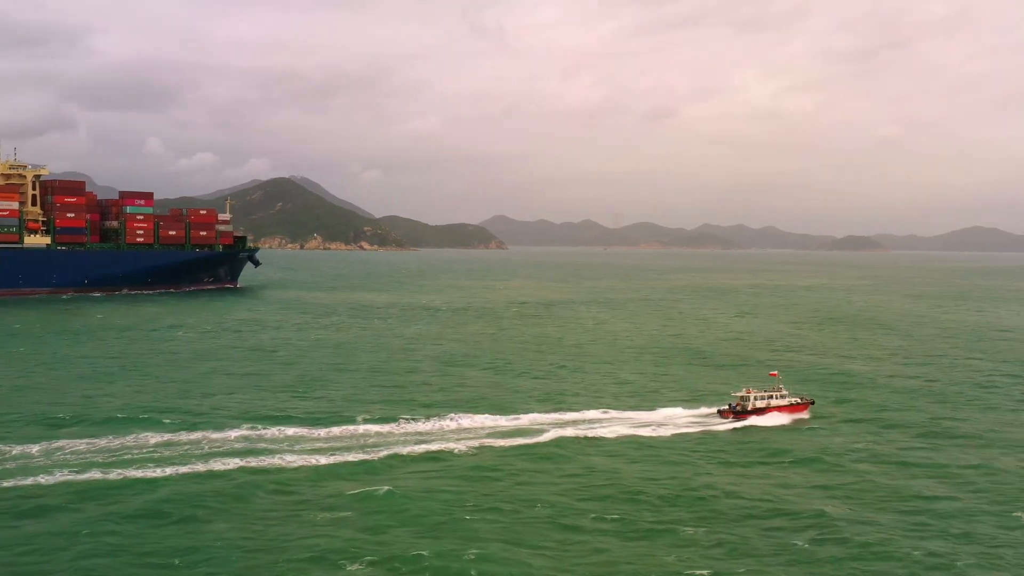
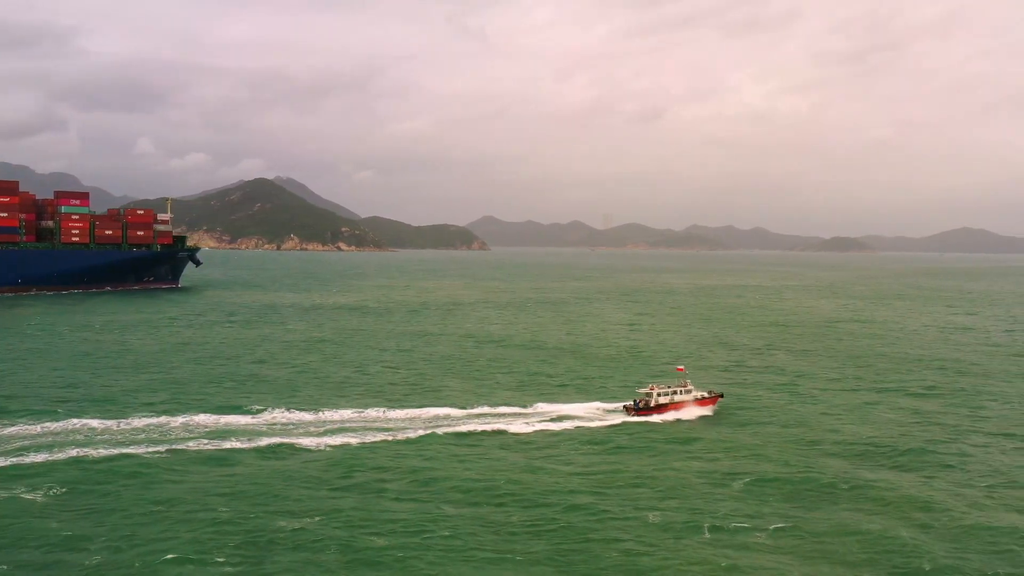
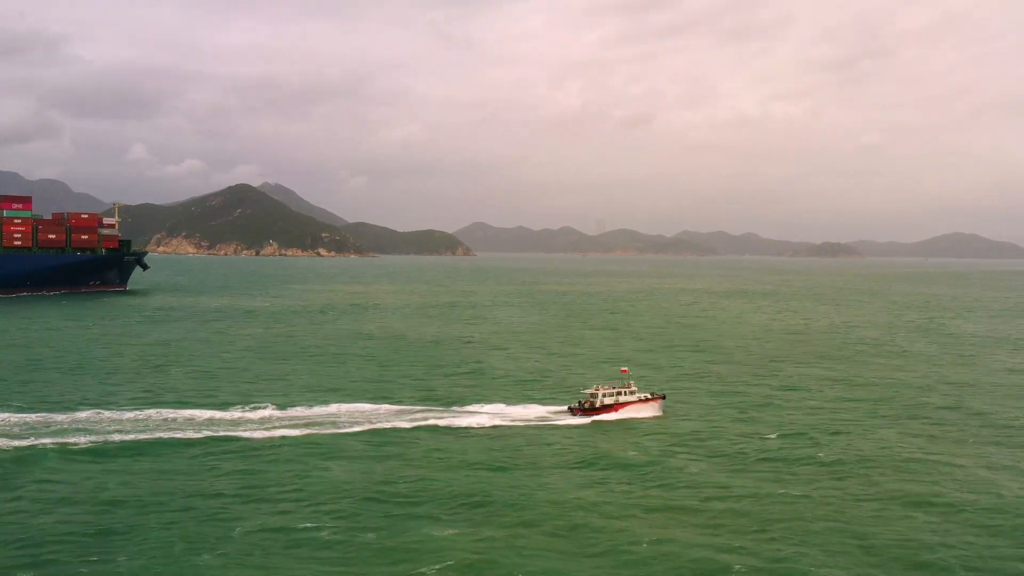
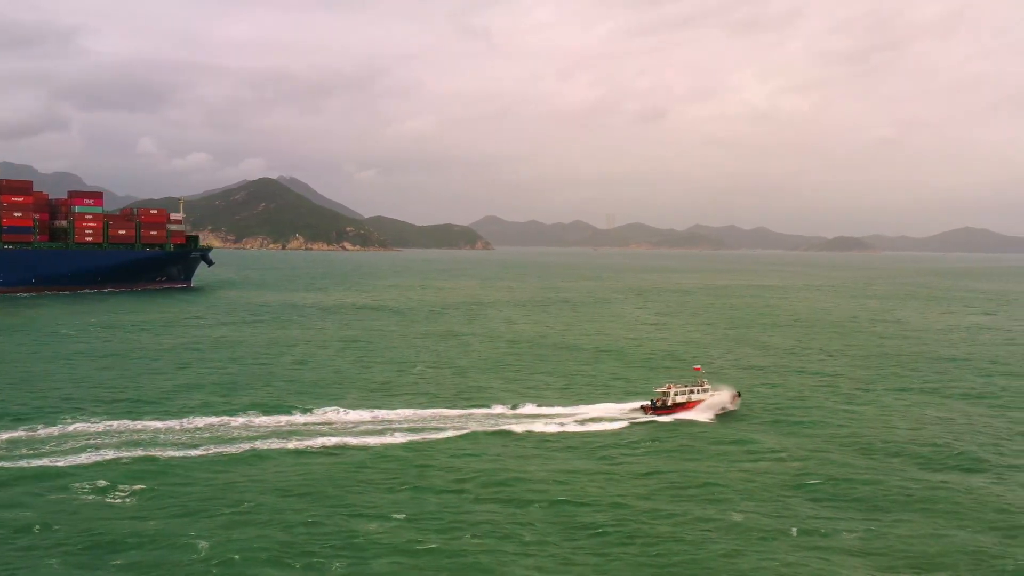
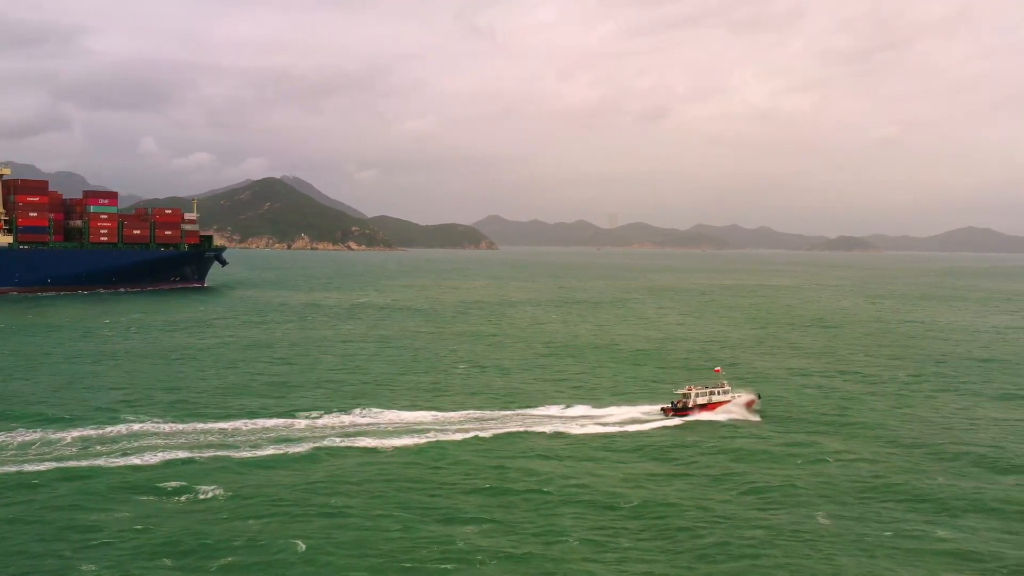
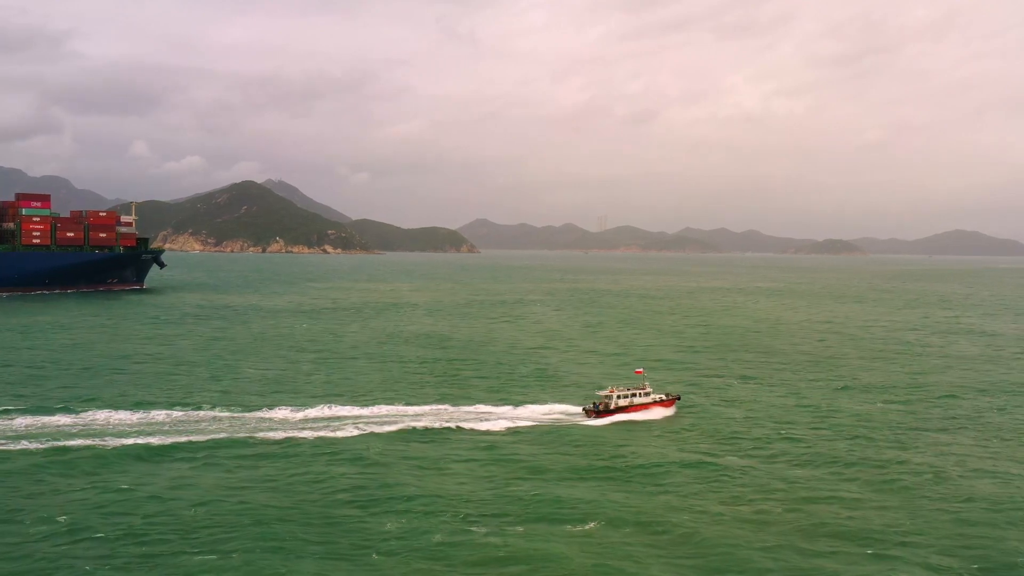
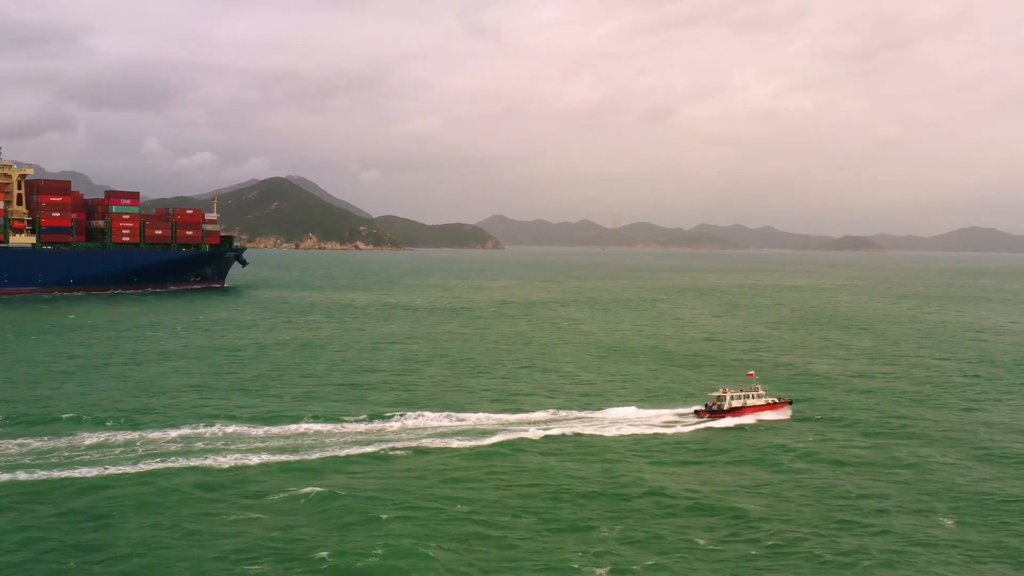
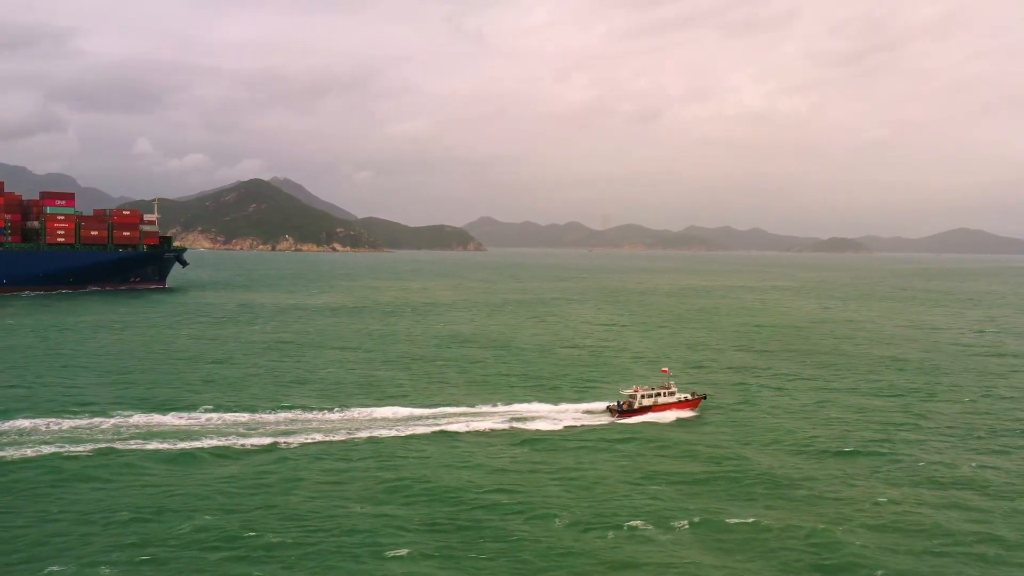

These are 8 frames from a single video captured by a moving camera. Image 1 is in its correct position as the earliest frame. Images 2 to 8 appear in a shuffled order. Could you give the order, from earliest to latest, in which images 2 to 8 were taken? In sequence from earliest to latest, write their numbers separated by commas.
7, 5, 4, 2, 8, 6, 3
